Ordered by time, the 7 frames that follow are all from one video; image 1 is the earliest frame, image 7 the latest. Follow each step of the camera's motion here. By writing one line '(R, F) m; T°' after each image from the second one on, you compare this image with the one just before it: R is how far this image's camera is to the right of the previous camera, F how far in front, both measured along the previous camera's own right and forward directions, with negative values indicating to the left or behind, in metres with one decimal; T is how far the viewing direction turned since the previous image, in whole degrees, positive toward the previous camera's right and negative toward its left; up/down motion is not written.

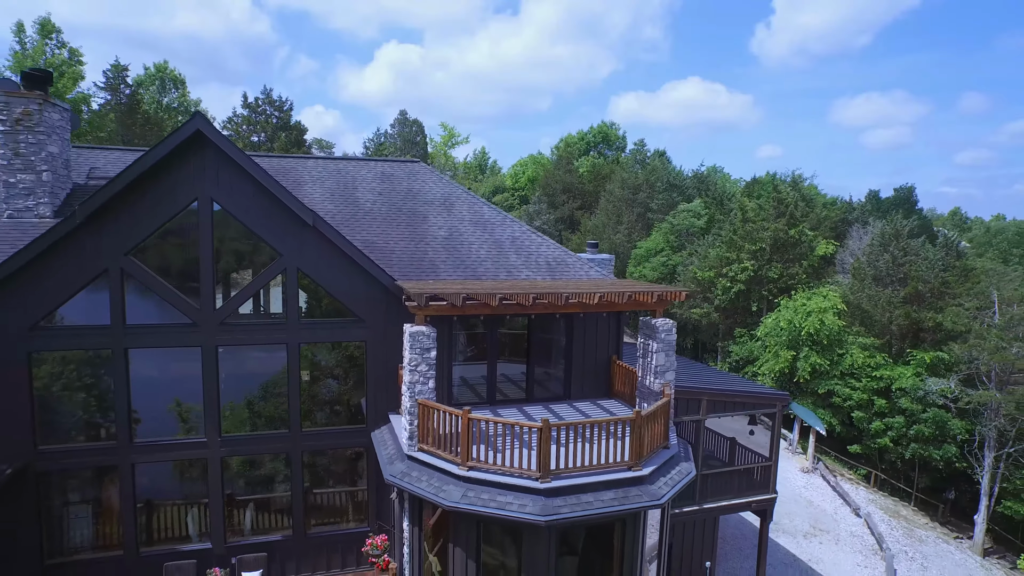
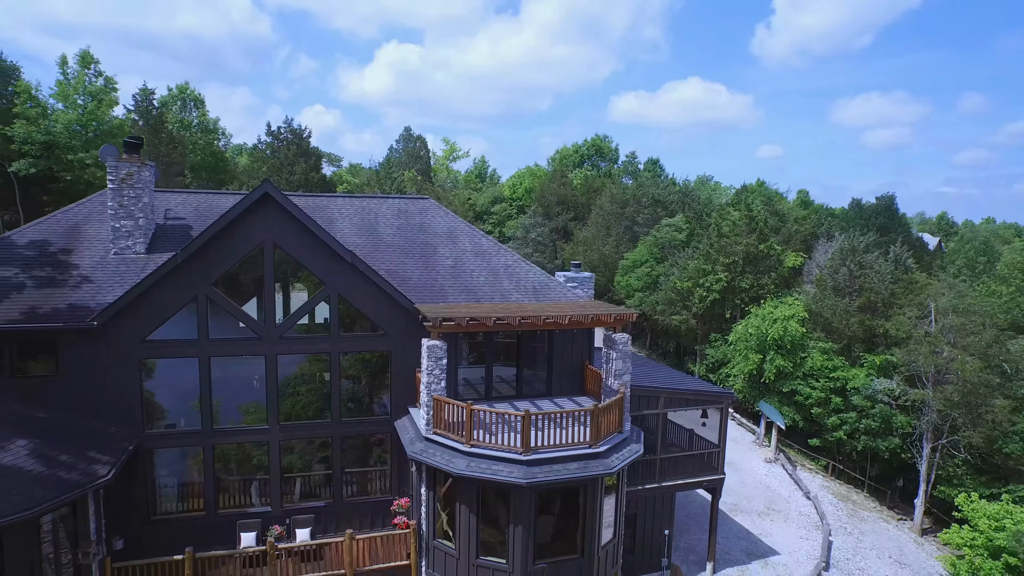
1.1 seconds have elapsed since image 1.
(+0.2, -2.8) m; 0°
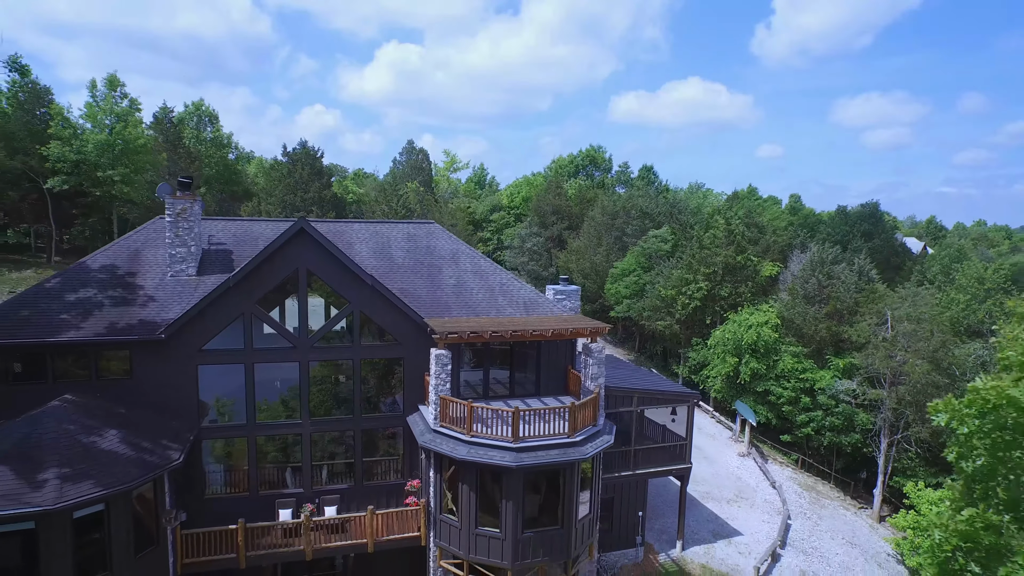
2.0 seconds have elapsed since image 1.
(+0.2, -2.4) m; 0°
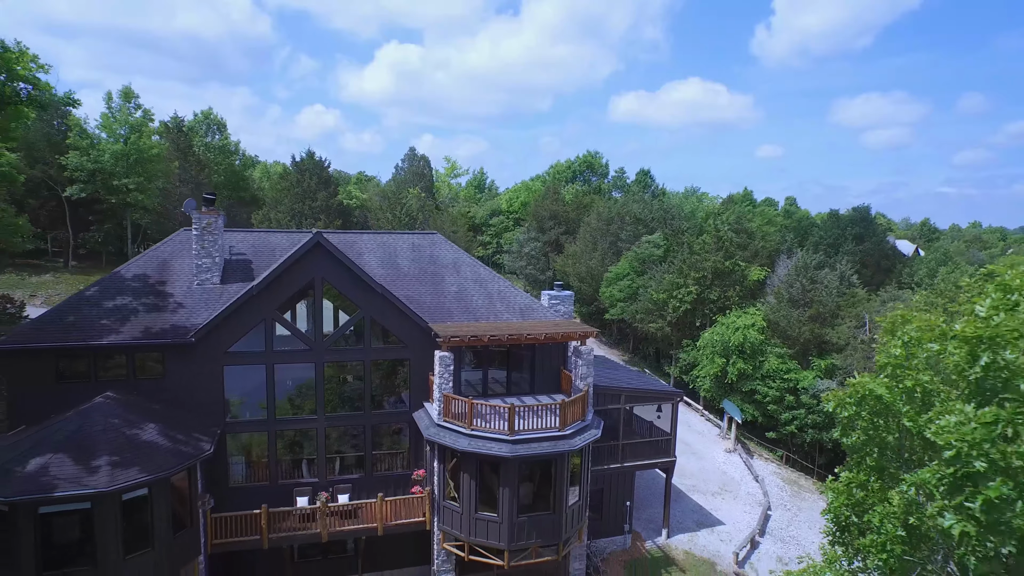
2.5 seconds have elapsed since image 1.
(+0.1, -1.4) m; 0°
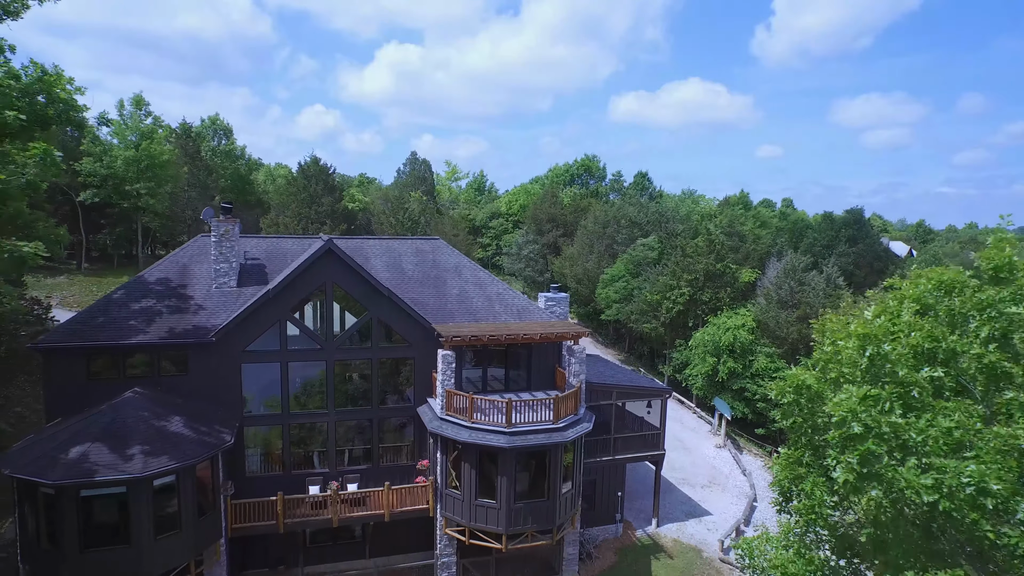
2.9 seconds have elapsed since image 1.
(+0.1, -1.2) m; 0°
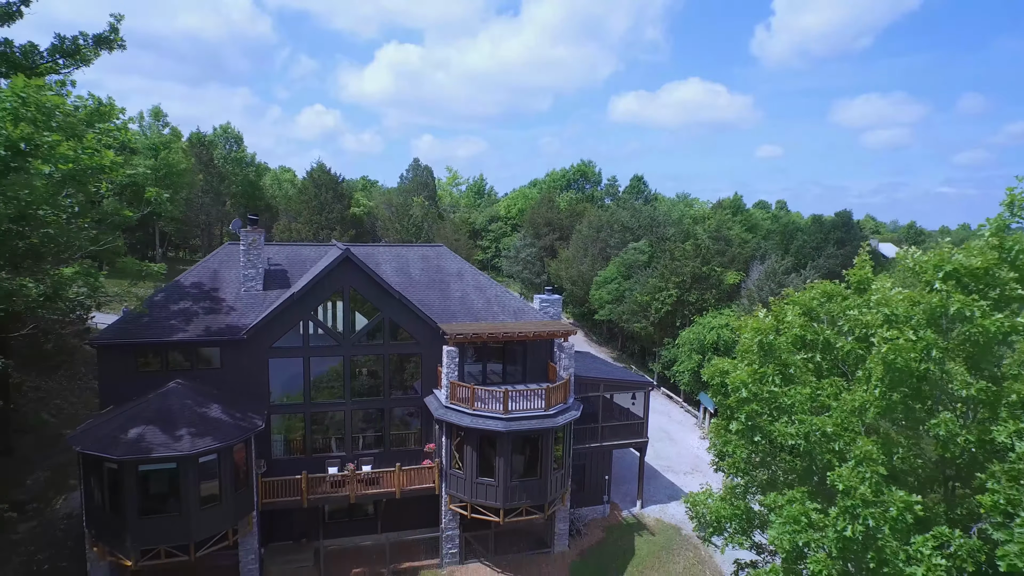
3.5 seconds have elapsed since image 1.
(+0.1, -2.1) m; 0°
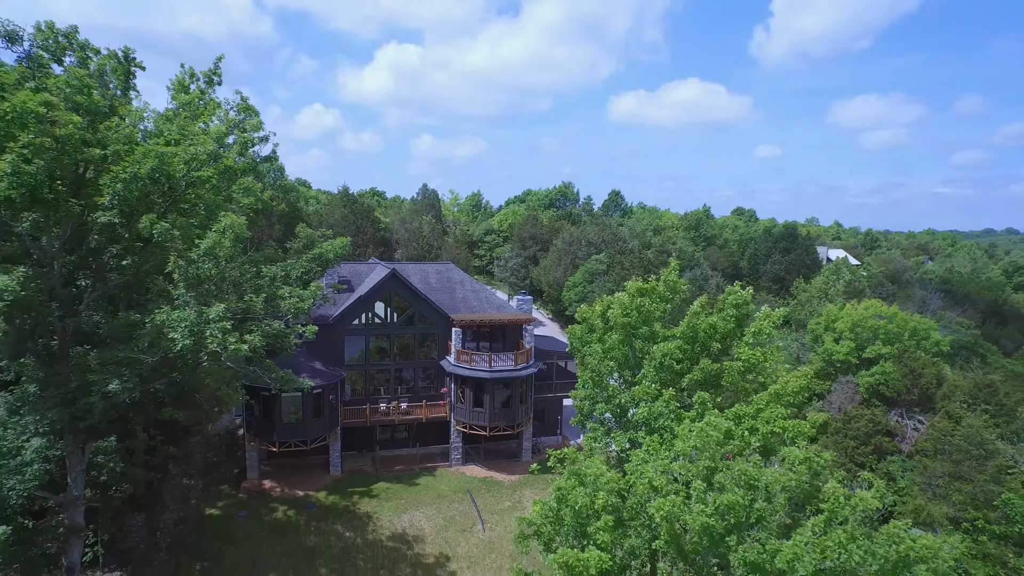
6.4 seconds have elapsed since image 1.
(+0.9, -11.5) m; 0°
